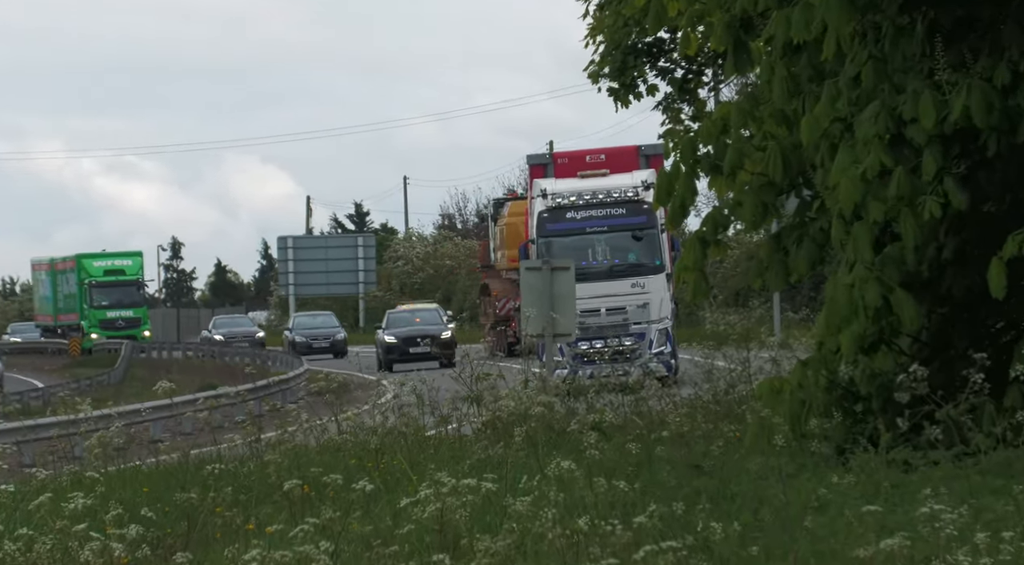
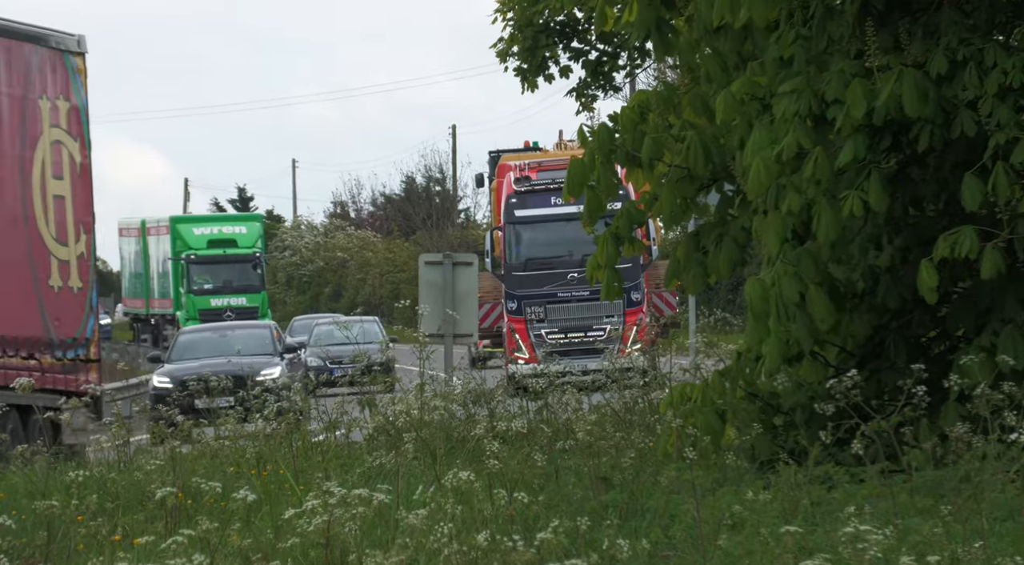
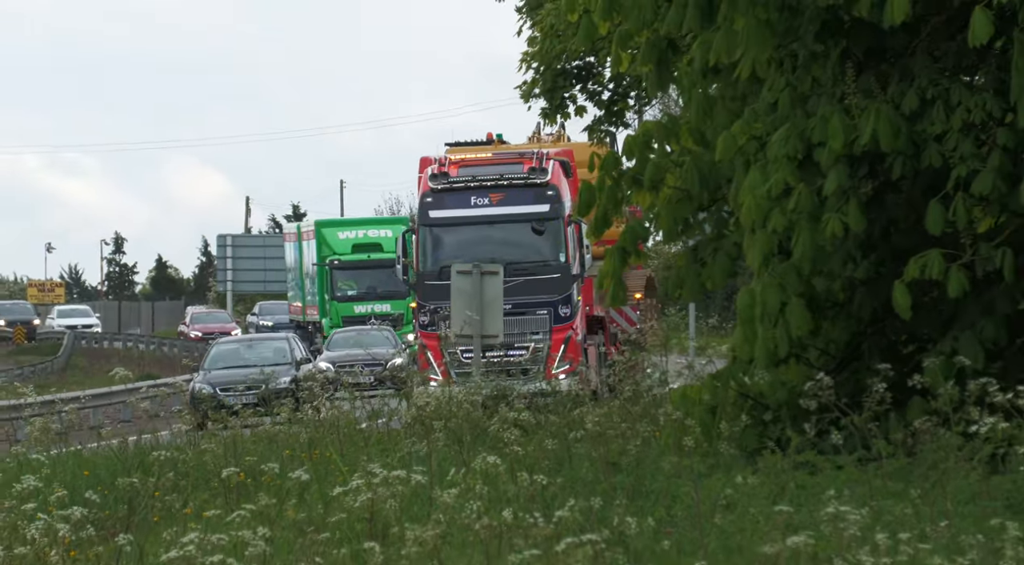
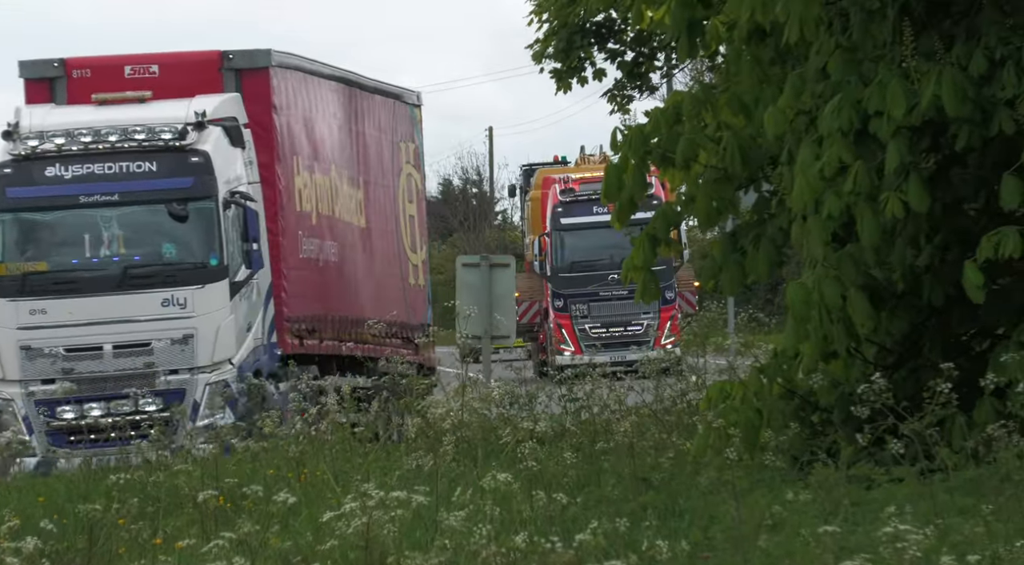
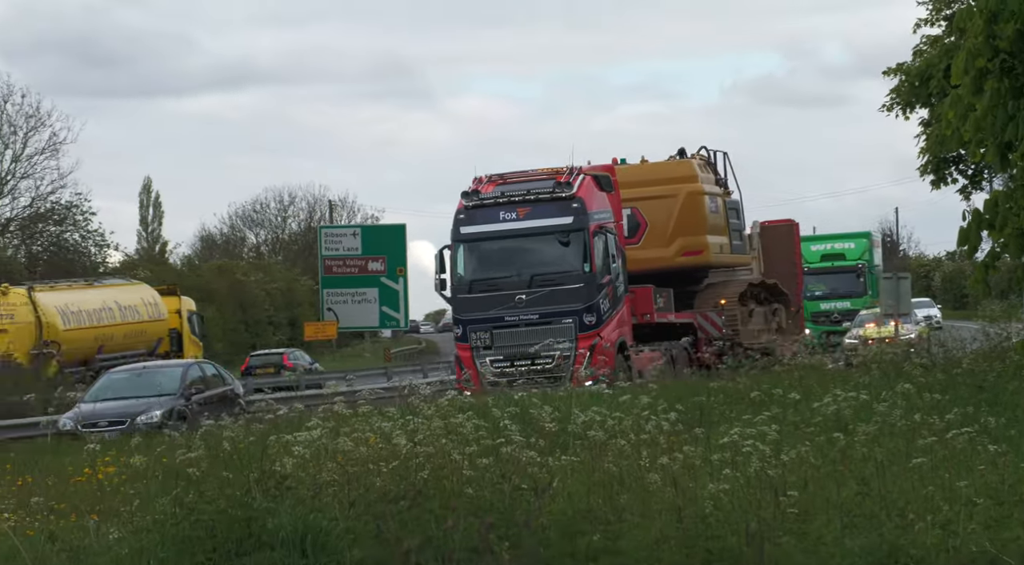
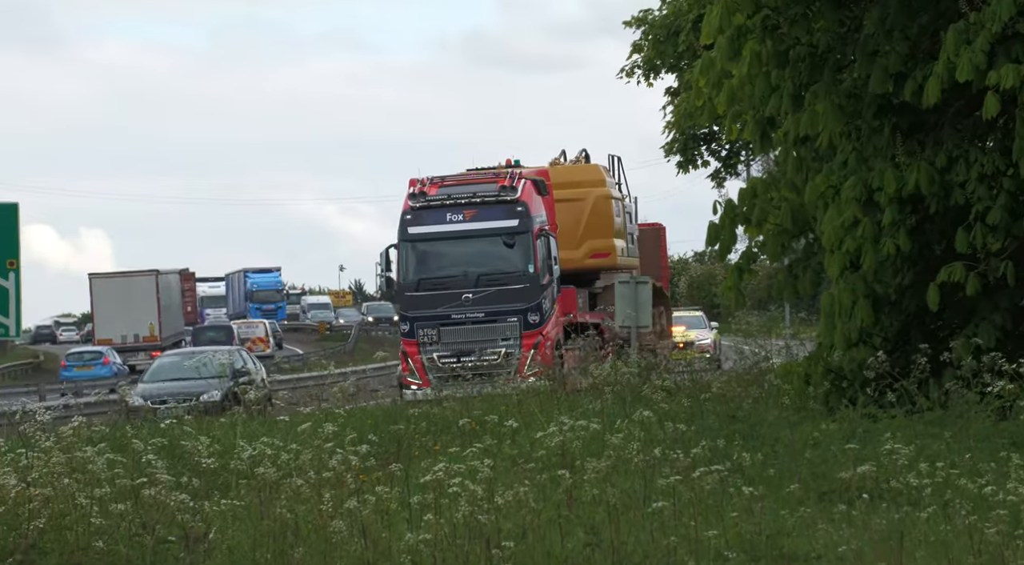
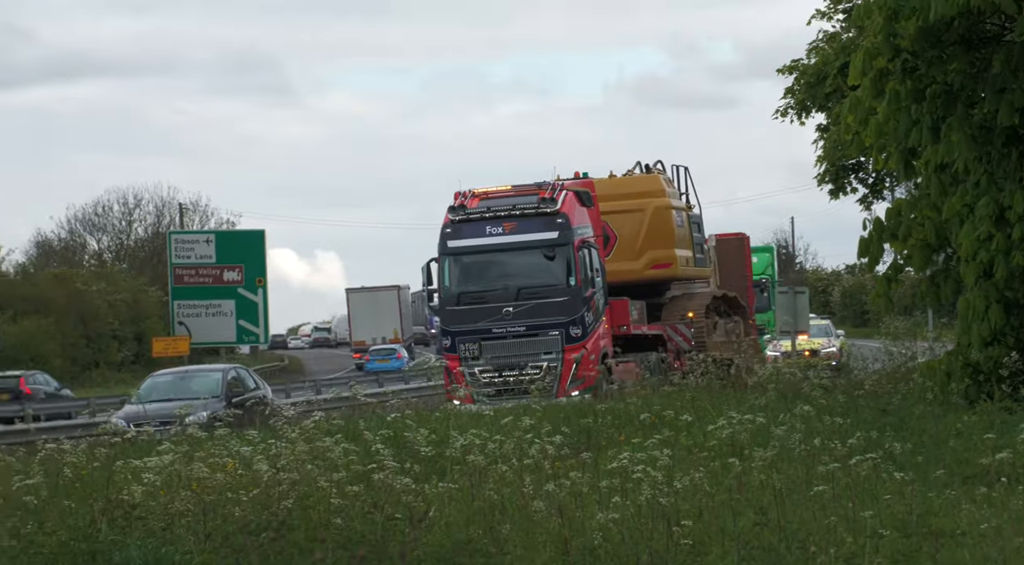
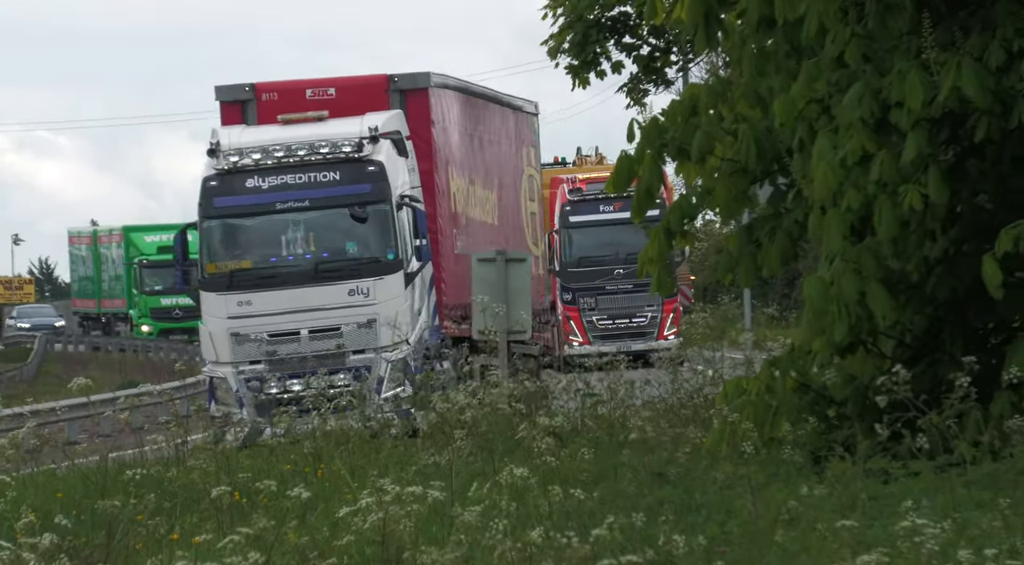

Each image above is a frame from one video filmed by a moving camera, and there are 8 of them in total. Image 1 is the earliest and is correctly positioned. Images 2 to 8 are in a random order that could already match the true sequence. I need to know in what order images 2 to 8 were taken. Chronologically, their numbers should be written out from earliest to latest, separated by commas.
8, 4, 2, 3, 6, 7, 5
